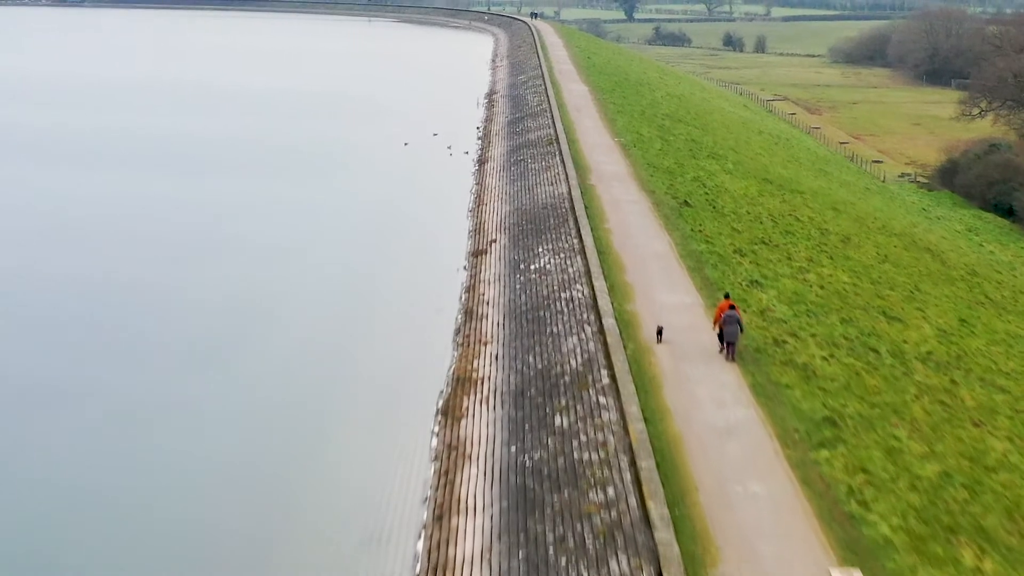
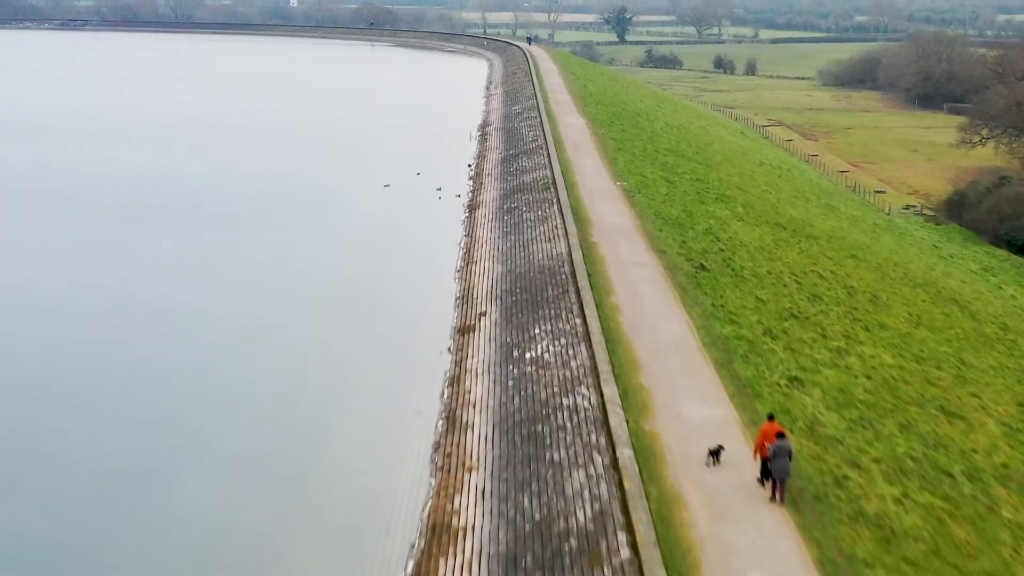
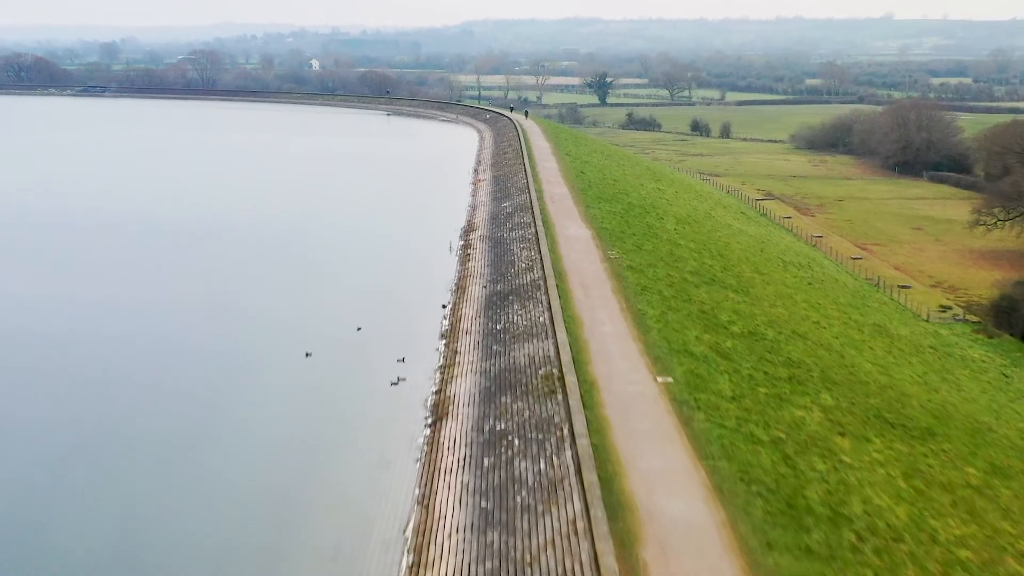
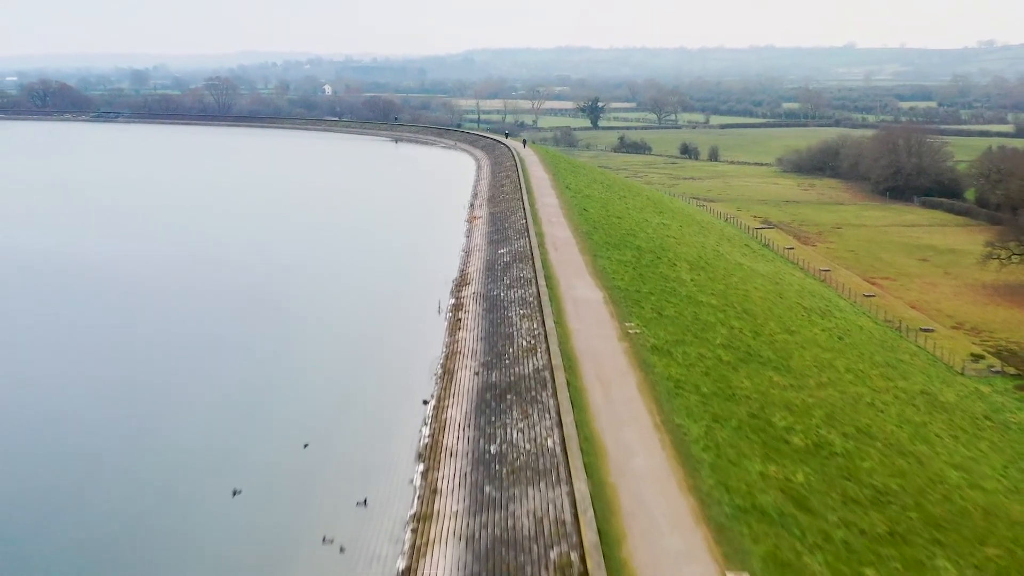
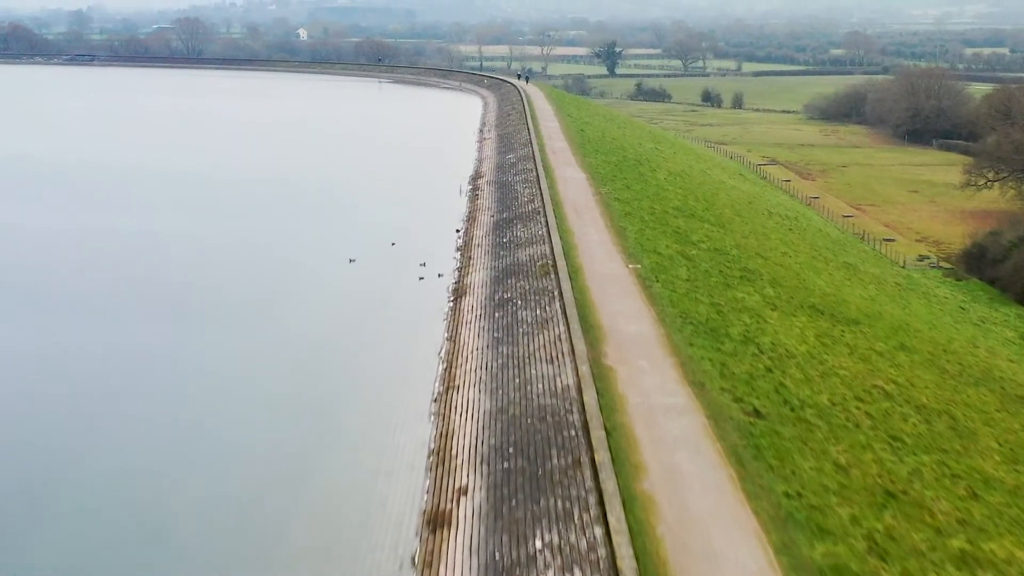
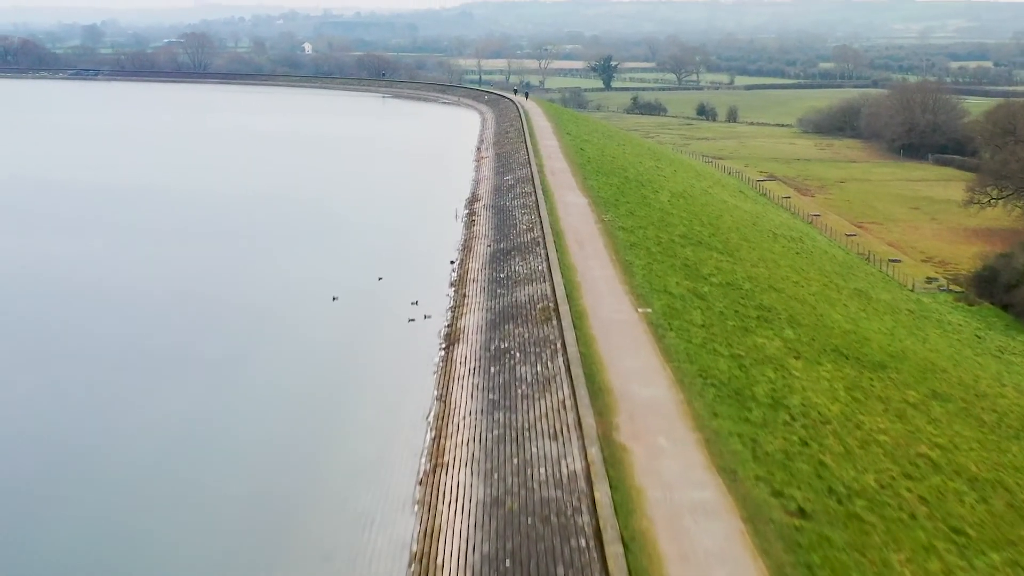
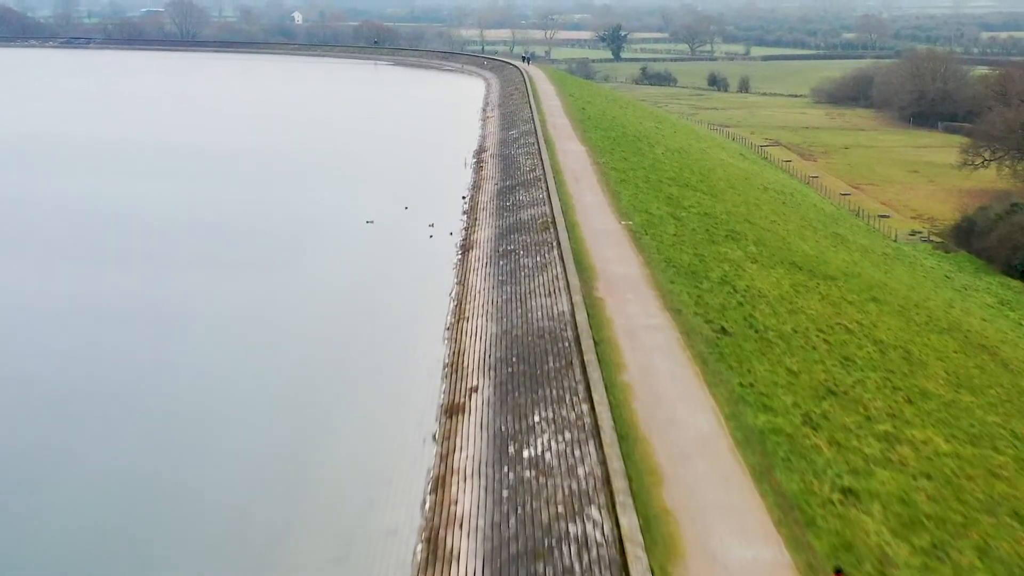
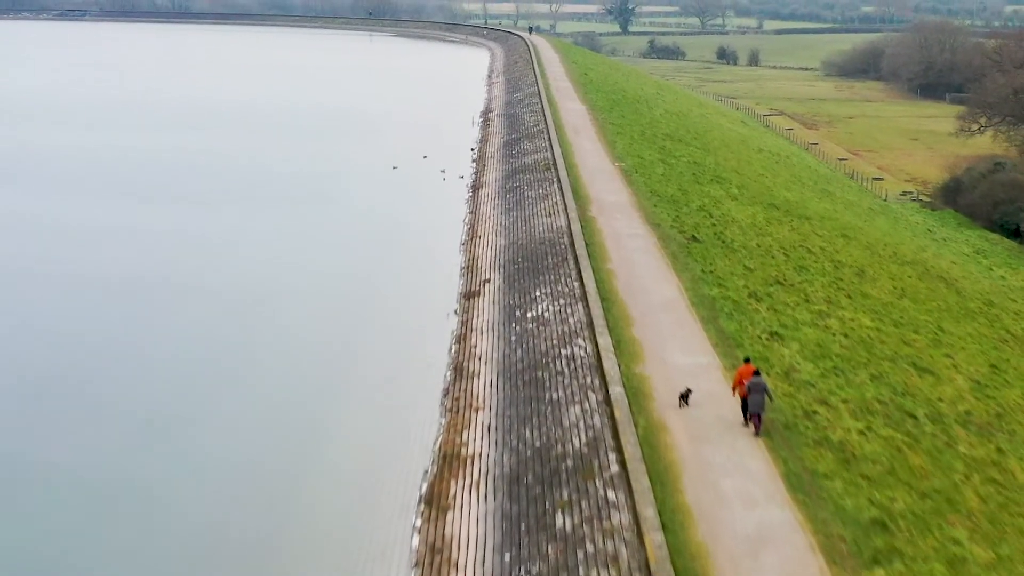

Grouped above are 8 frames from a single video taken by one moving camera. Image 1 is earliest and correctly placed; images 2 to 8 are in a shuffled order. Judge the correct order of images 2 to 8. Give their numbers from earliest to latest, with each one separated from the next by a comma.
8, 2, 7, 5, 6, 3, 4
